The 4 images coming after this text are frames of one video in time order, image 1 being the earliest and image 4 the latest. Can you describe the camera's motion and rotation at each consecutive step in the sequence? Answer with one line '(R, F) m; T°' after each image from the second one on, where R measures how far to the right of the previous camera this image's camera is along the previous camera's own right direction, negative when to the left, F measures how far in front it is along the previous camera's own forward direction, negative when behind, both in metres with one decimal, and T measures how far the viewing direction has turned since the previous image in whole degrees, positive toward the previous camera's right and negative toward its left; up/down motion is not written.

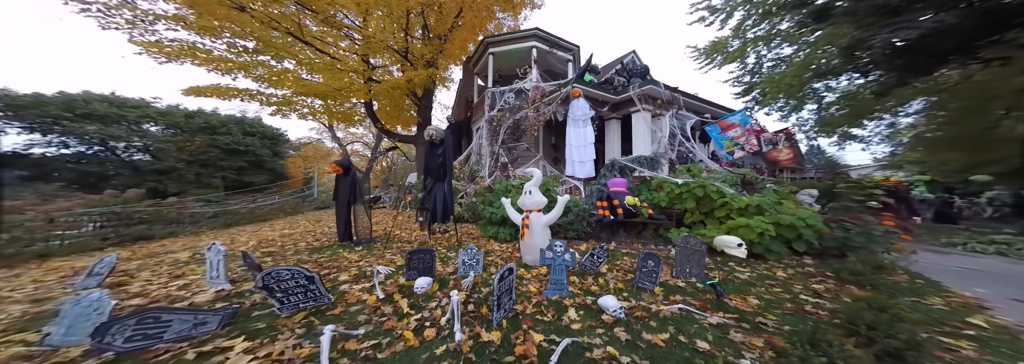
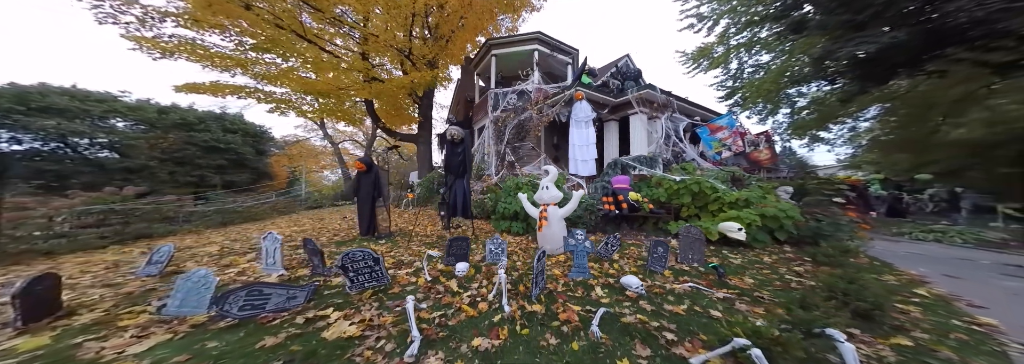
(-0.6, -0.4) m; +3°
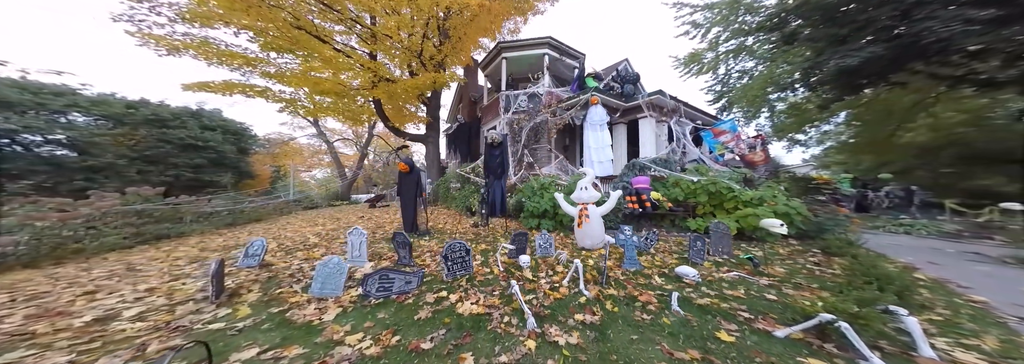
(-1.2, -0.3) m; +3°
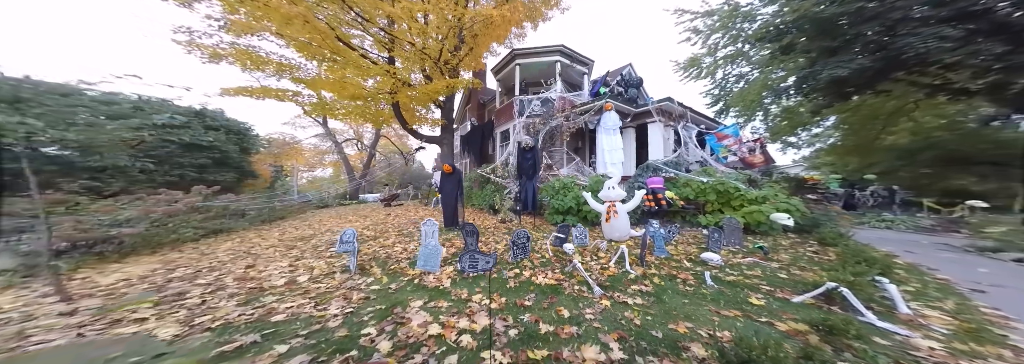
(-0.9, -0.6) m; +1°
